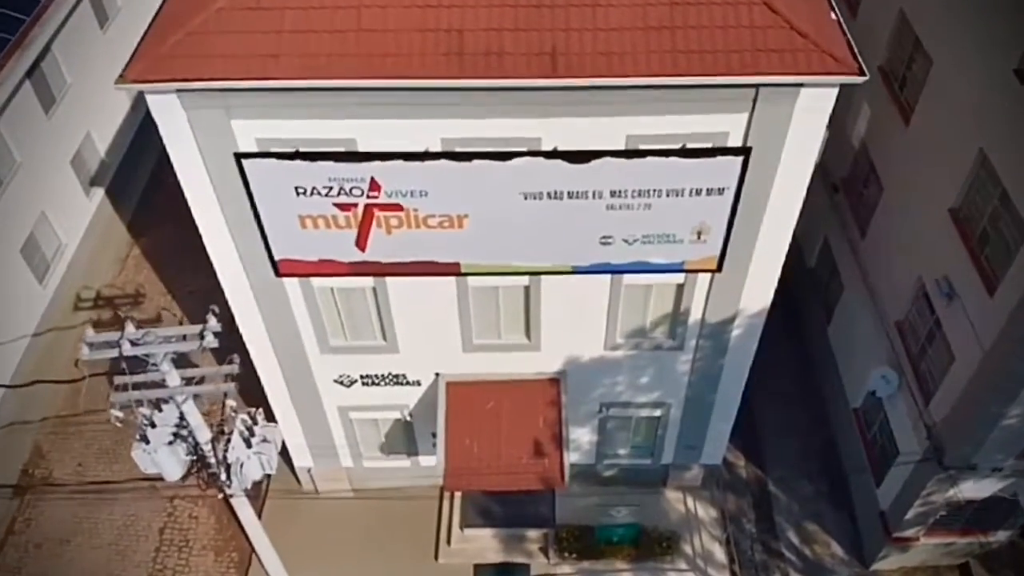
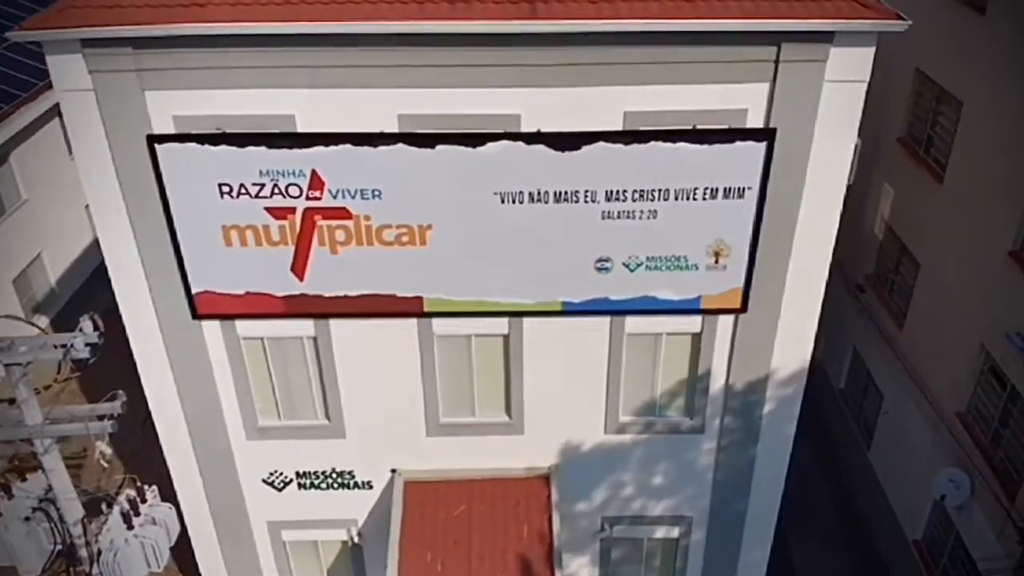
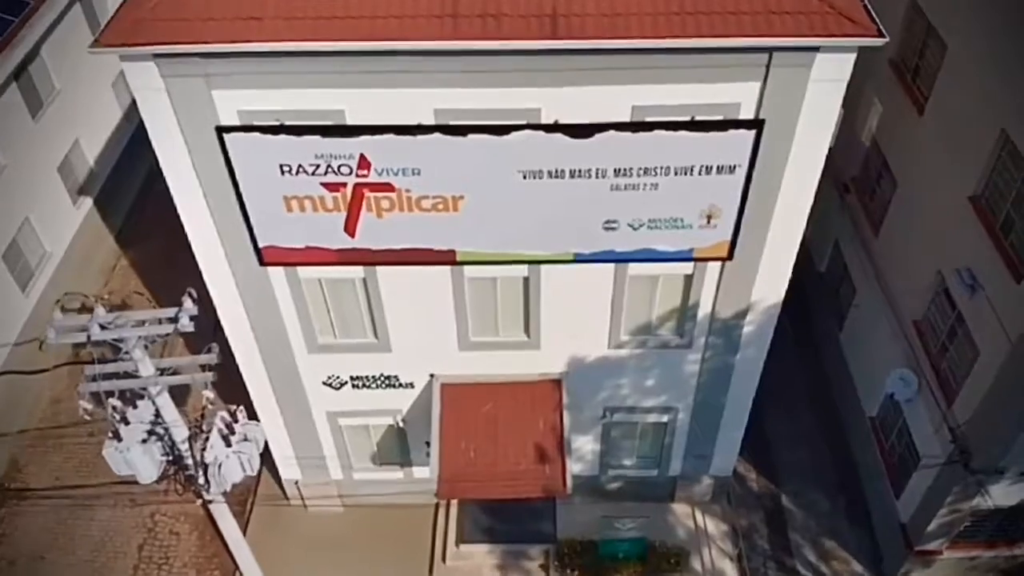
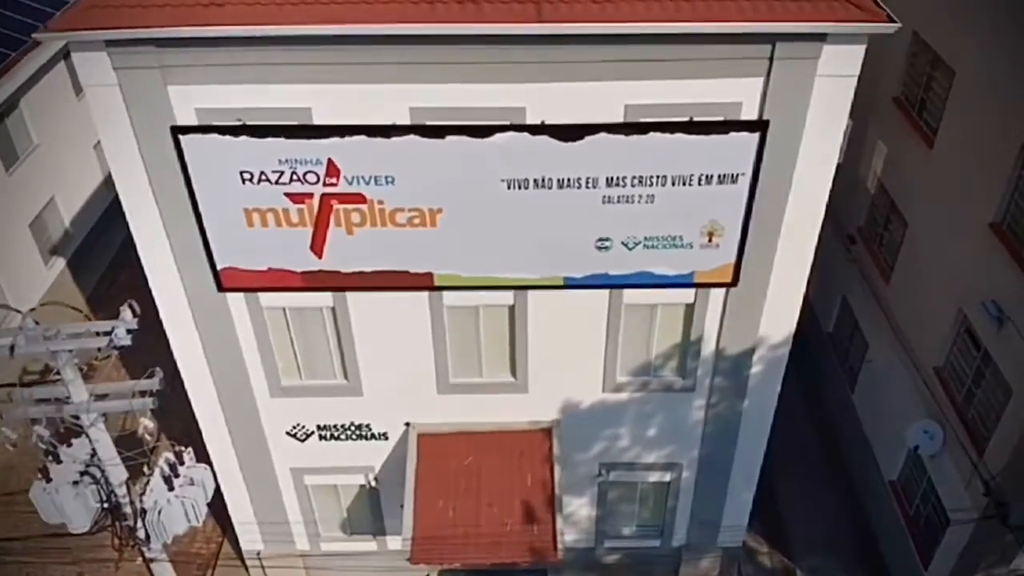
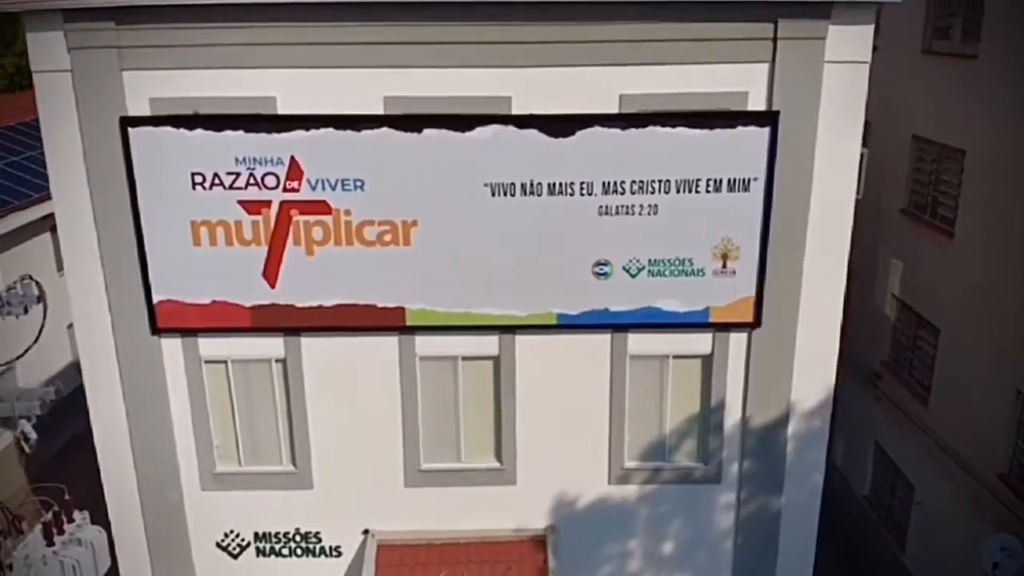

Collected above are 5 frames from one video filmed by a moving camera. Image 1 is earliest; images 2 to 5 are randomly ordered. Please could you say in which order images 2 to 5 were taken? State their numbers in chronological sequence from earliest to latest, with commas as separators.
3, 4, 2, 5
